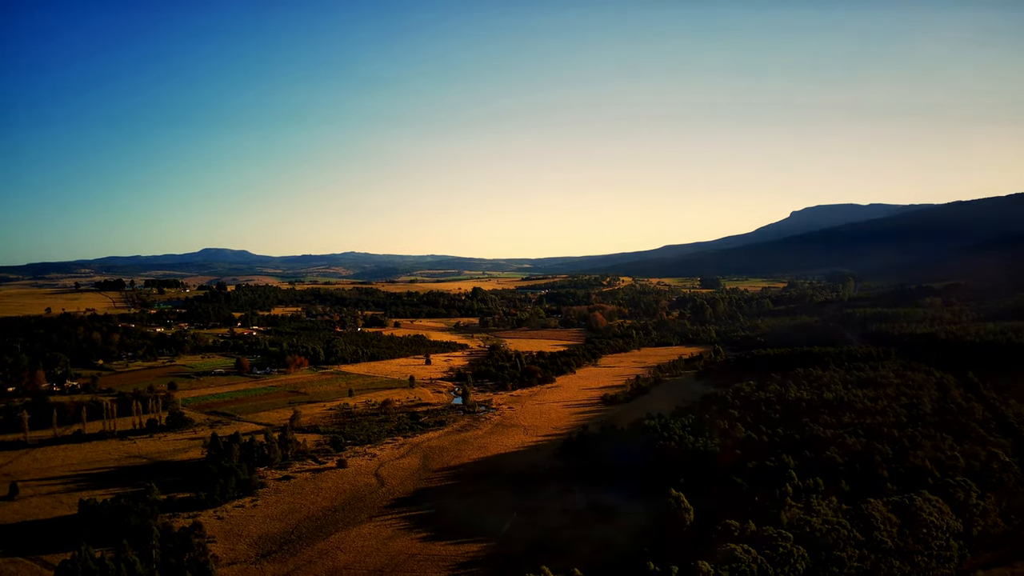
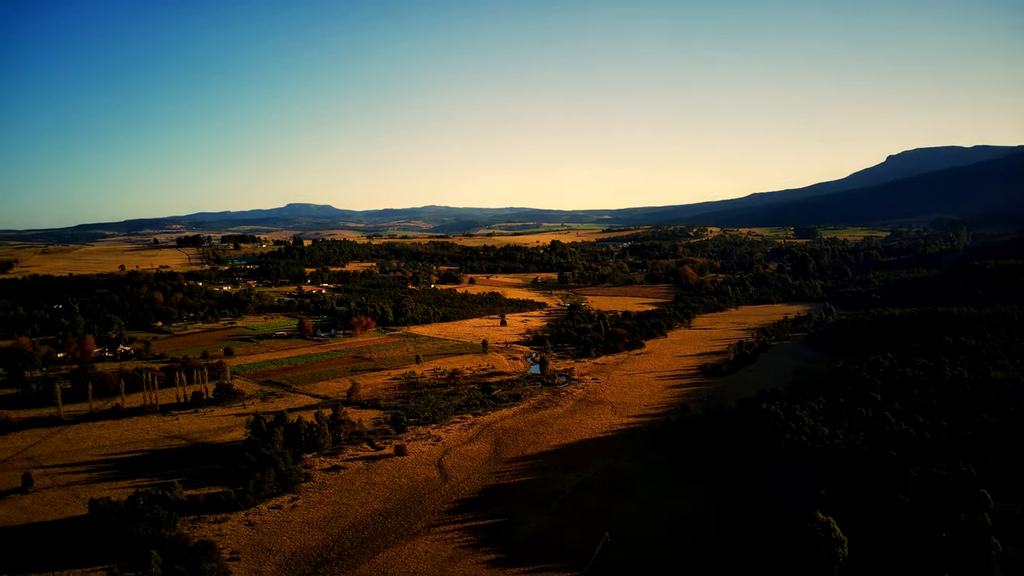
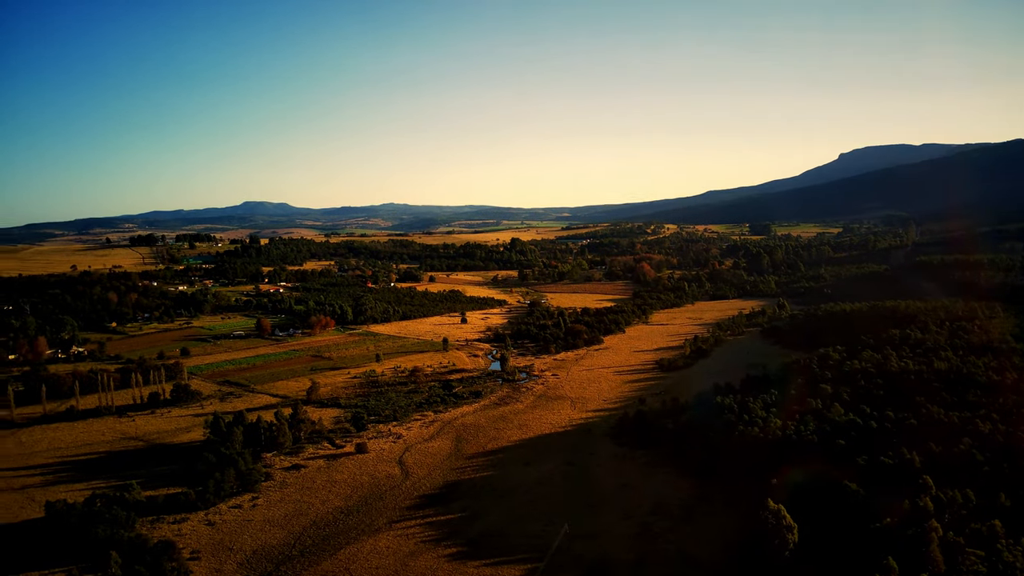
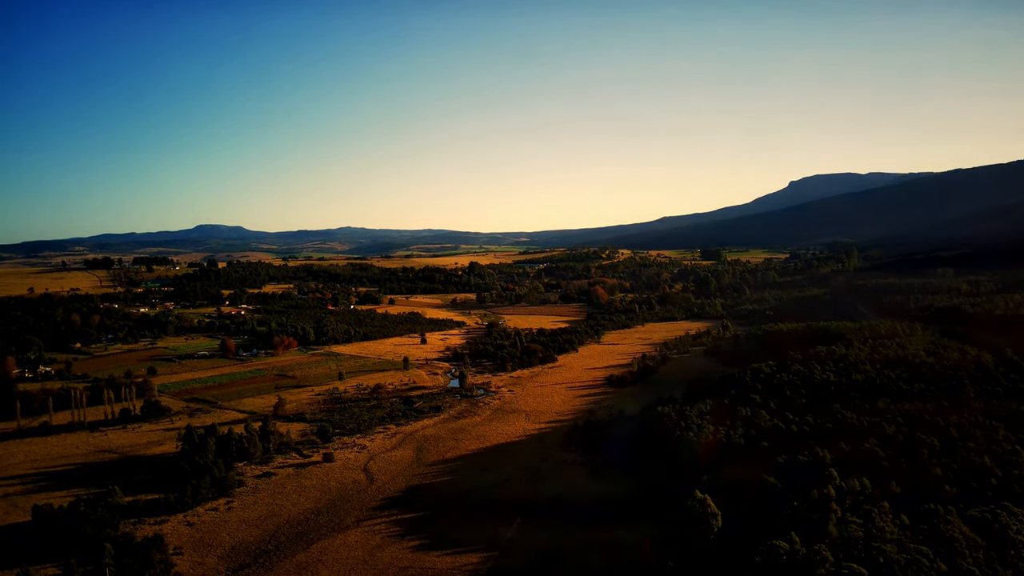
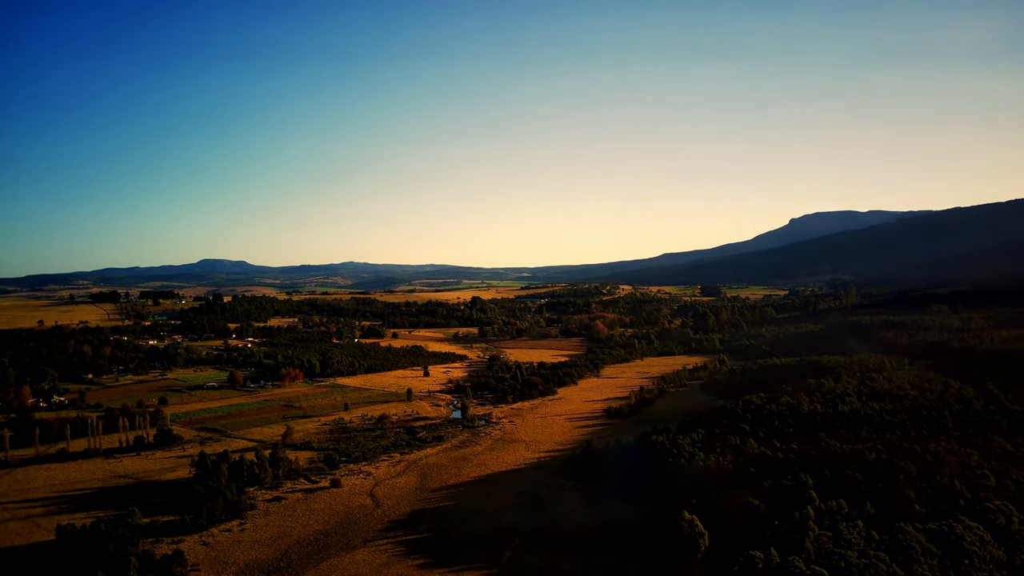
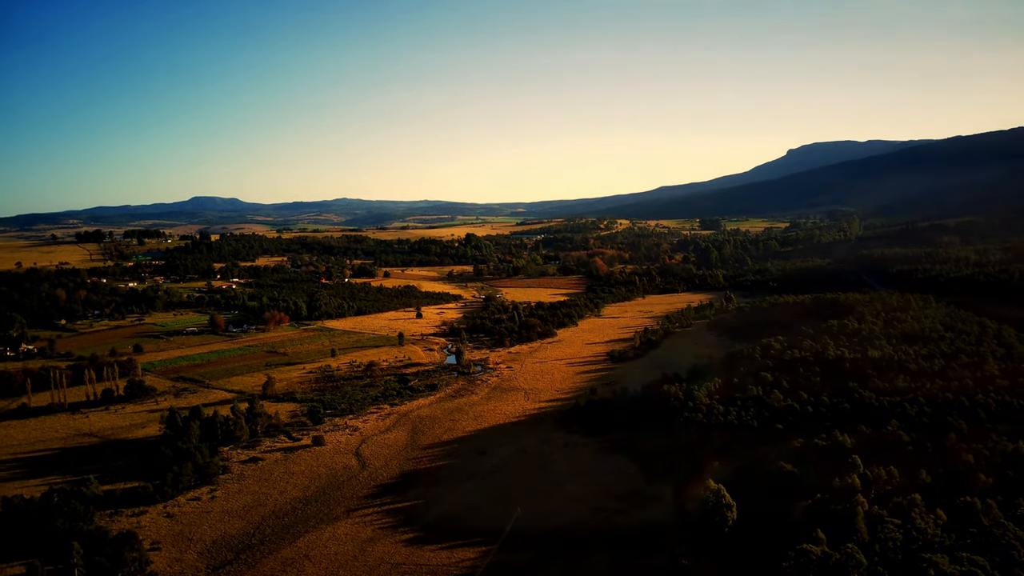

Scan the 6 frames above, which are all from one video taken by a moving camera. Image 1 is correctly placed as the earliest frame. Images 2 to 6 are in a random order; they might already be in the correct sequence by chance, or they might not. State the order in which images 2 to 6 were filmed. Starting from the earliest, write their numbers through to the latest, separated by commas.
5, 4, 6, 3, 2
